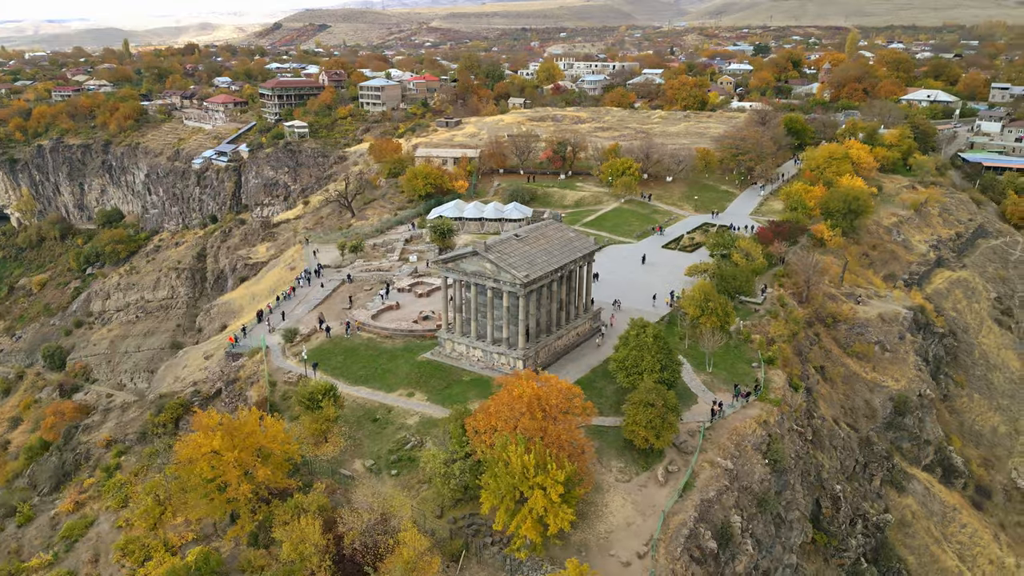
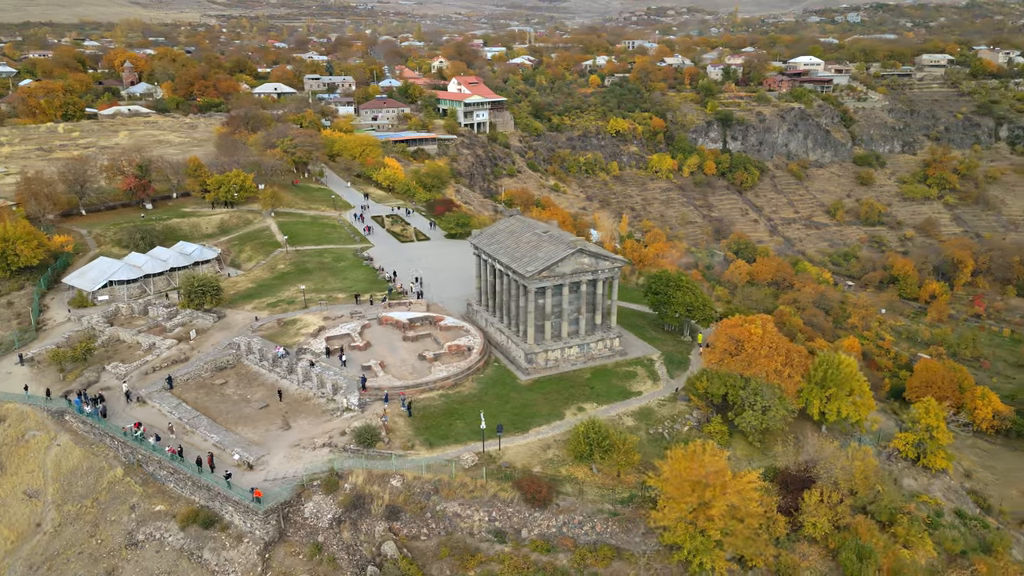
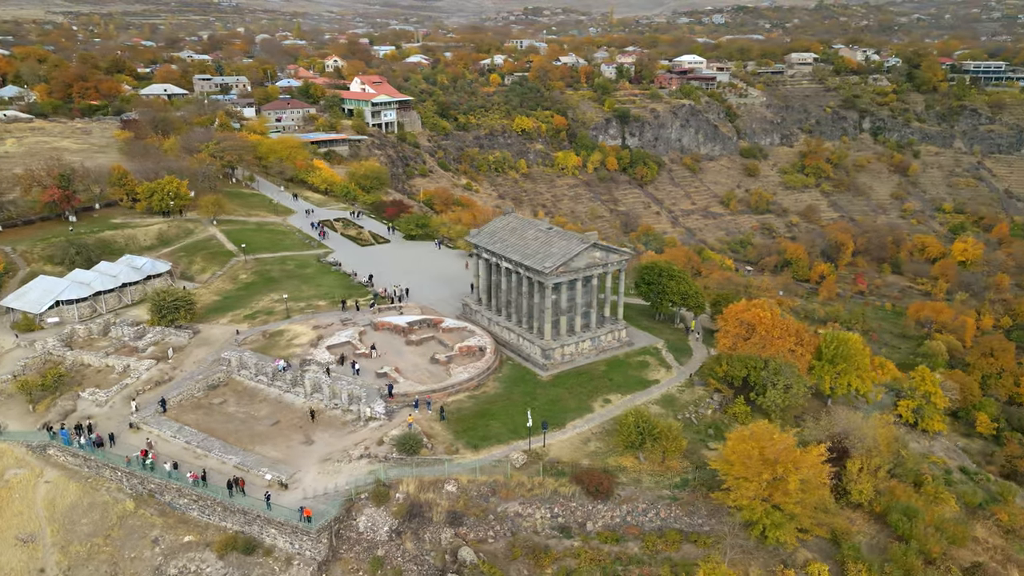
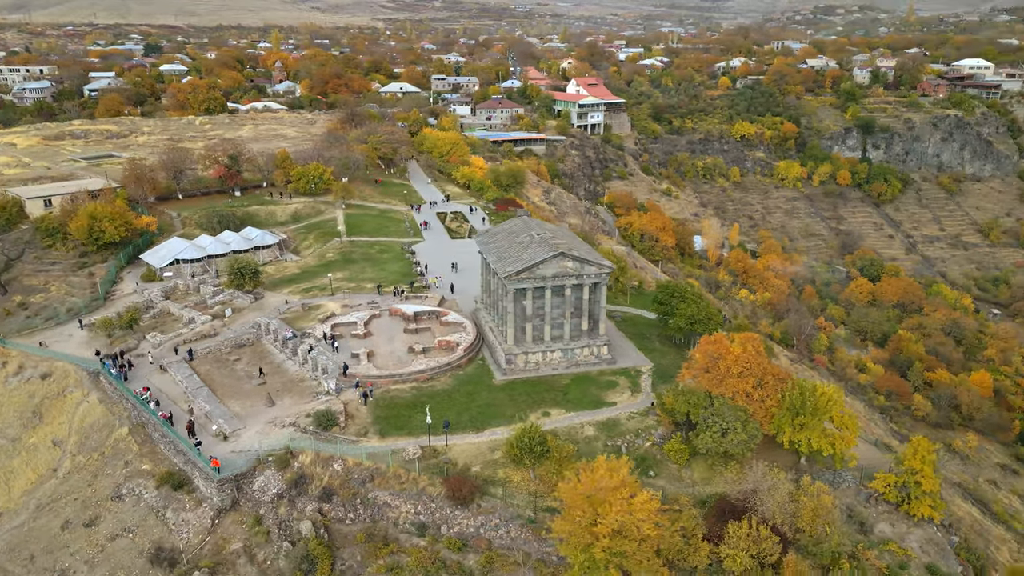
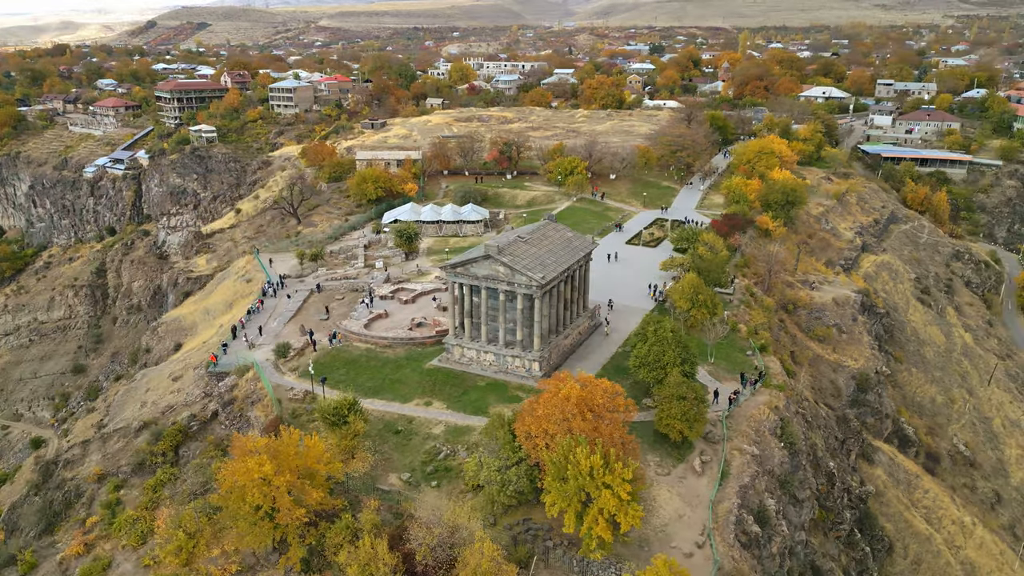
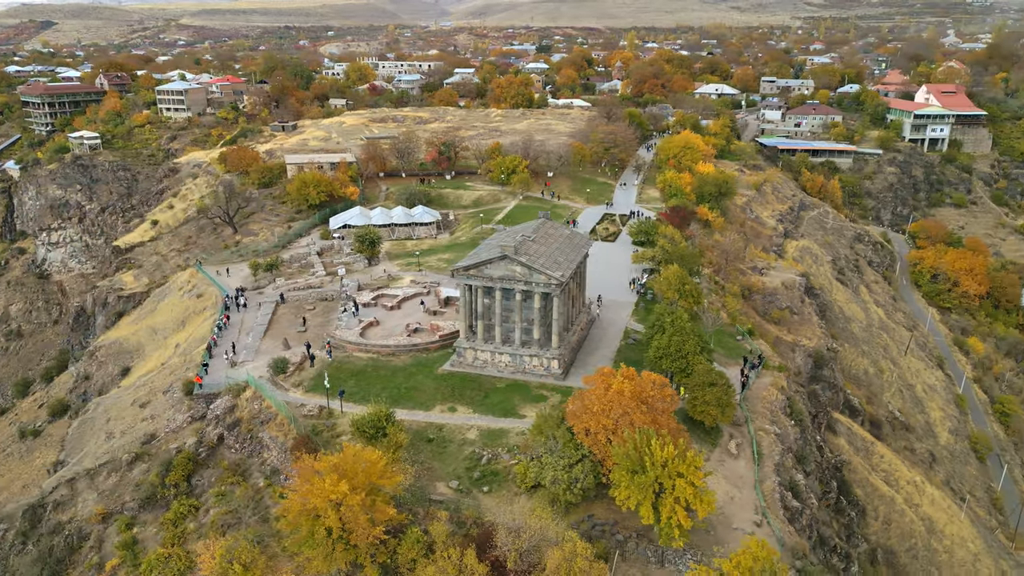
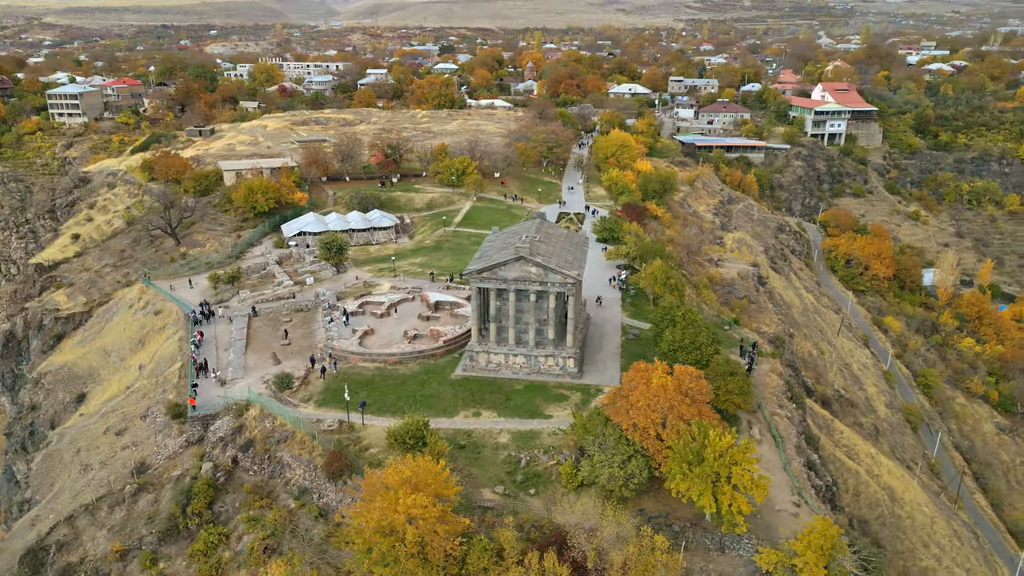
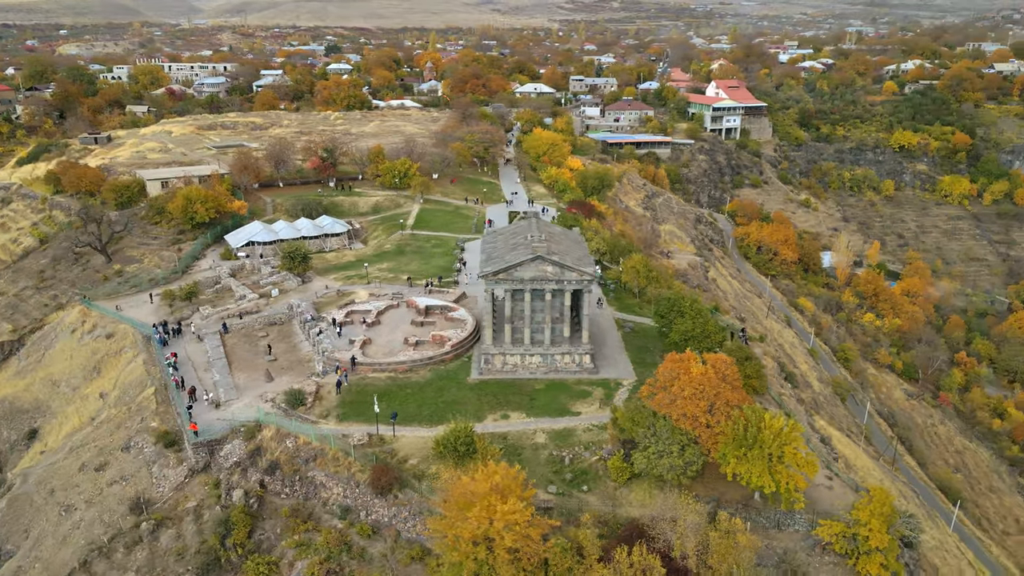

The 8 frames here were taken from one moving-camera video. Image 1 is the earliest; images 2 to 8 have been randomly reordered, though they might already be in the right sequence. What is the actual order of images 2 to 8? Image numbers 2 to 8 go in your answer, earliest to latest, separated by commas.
5, 6, 7, 8, 4, 2, 3
